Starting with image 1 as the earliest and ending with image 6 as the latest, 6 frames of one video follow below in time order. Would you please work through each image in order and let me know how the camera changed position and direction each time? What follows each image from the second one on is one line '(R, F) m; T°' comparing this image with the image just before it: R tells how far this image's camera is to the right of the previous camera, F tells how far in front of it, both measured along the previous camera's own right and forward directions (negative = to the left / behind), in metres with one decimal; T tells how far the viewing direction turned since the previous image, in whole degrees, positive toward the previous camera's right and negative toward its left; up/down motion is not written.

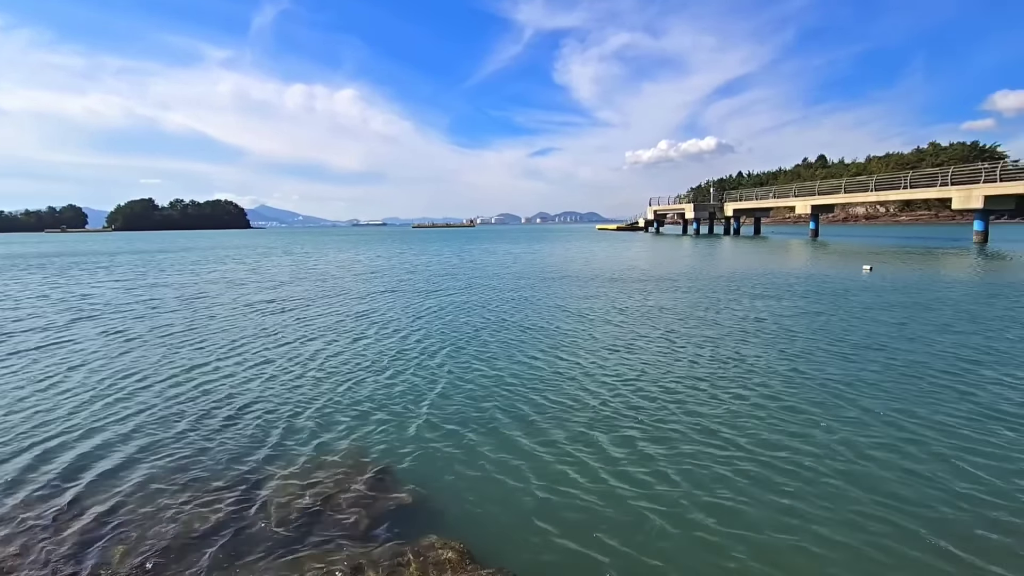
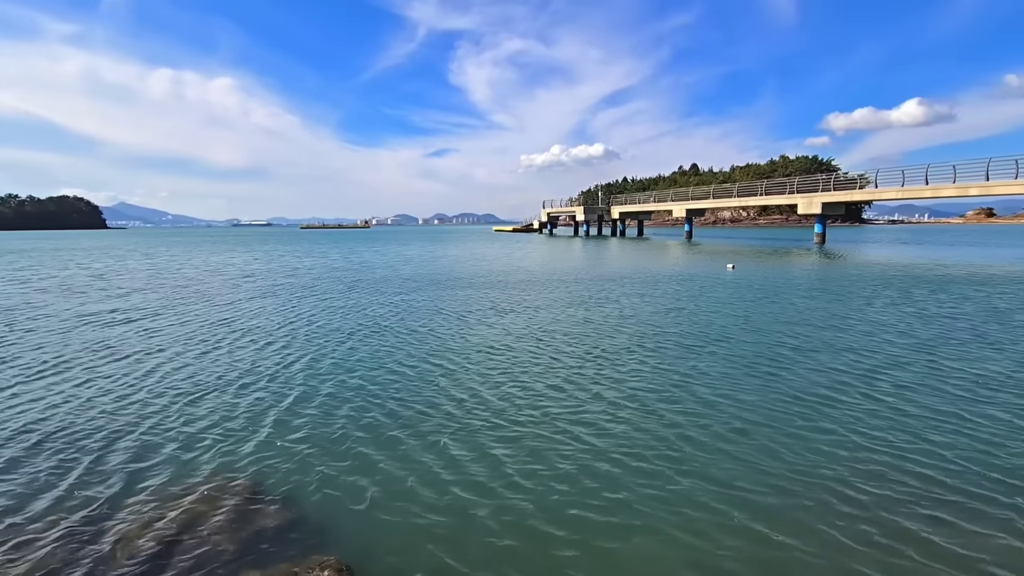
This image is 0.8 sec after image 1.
(+0.7, +0.3) m; +11°
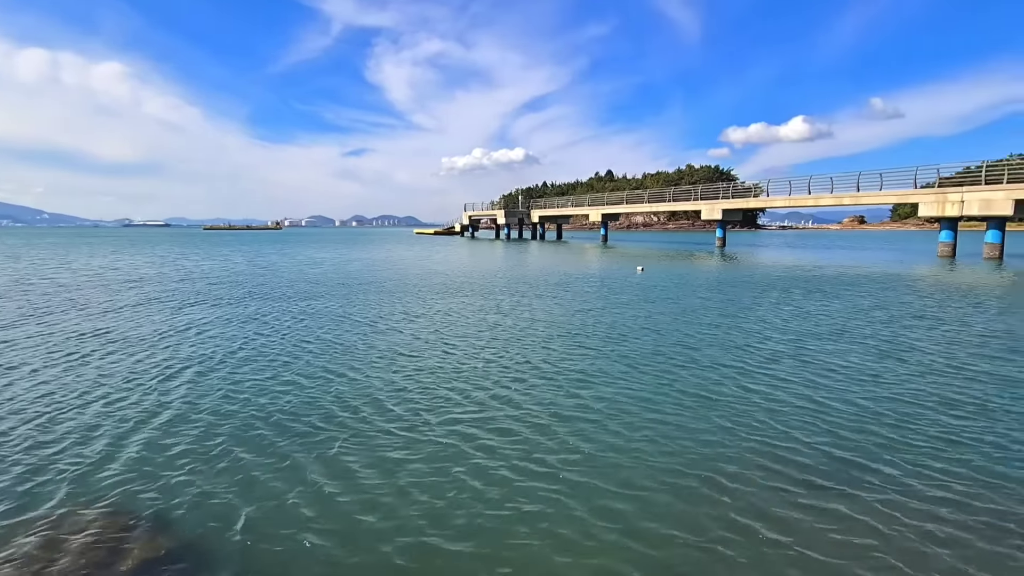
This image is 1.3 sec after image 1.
(+0.5, +0.2) m; +9°
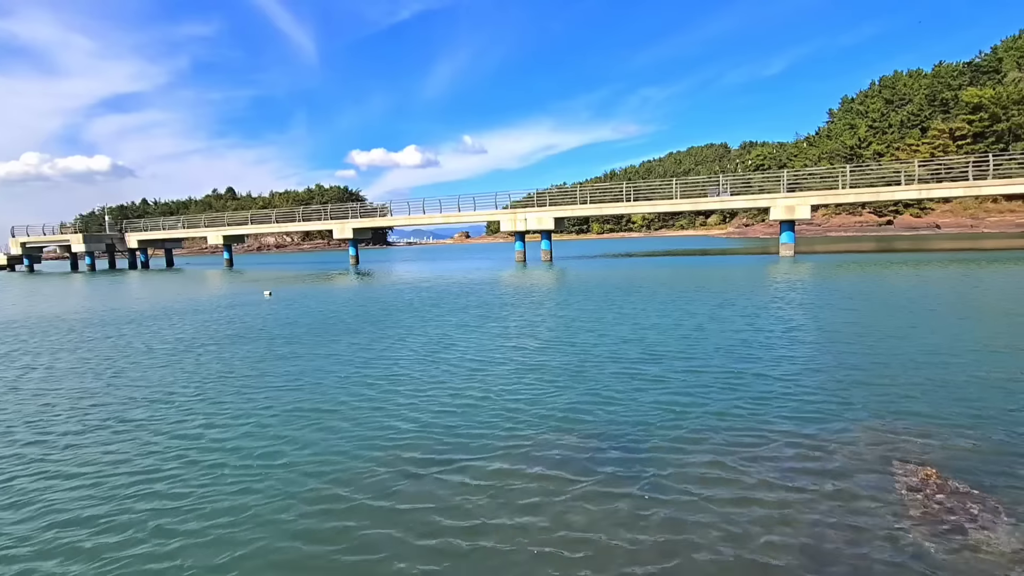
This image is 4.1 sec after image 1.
(+1.3, +0.1) m; +38°
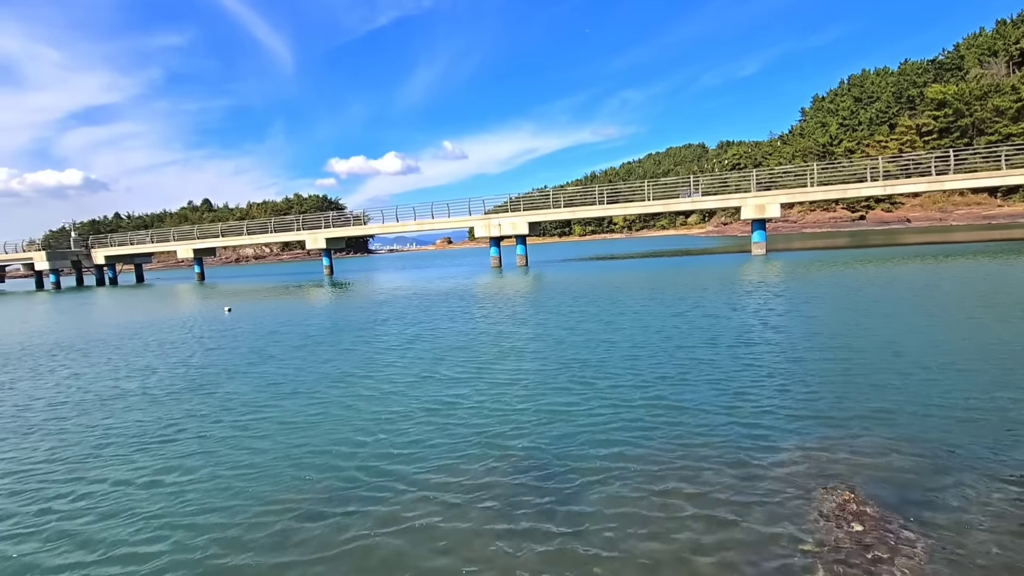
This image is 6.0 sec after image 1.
(+1.5, +1.2) m; +2°
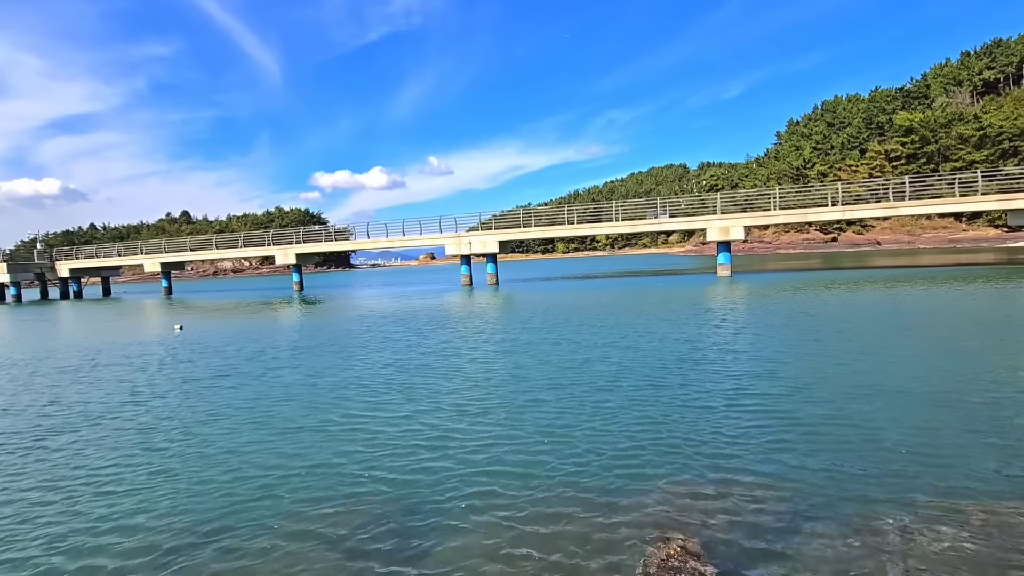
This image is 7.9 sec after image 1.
(+2.2, +0.8) m; +2°
